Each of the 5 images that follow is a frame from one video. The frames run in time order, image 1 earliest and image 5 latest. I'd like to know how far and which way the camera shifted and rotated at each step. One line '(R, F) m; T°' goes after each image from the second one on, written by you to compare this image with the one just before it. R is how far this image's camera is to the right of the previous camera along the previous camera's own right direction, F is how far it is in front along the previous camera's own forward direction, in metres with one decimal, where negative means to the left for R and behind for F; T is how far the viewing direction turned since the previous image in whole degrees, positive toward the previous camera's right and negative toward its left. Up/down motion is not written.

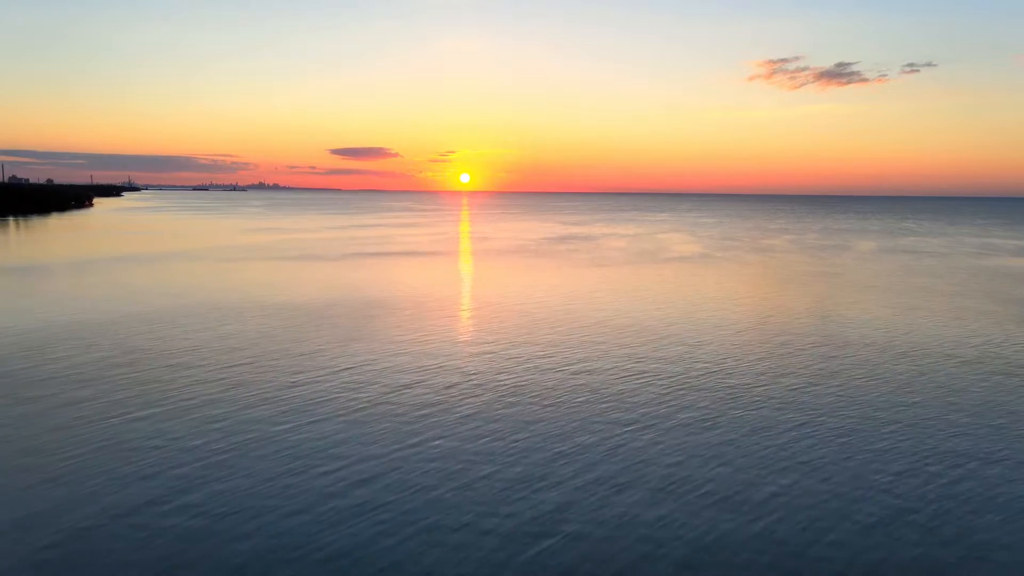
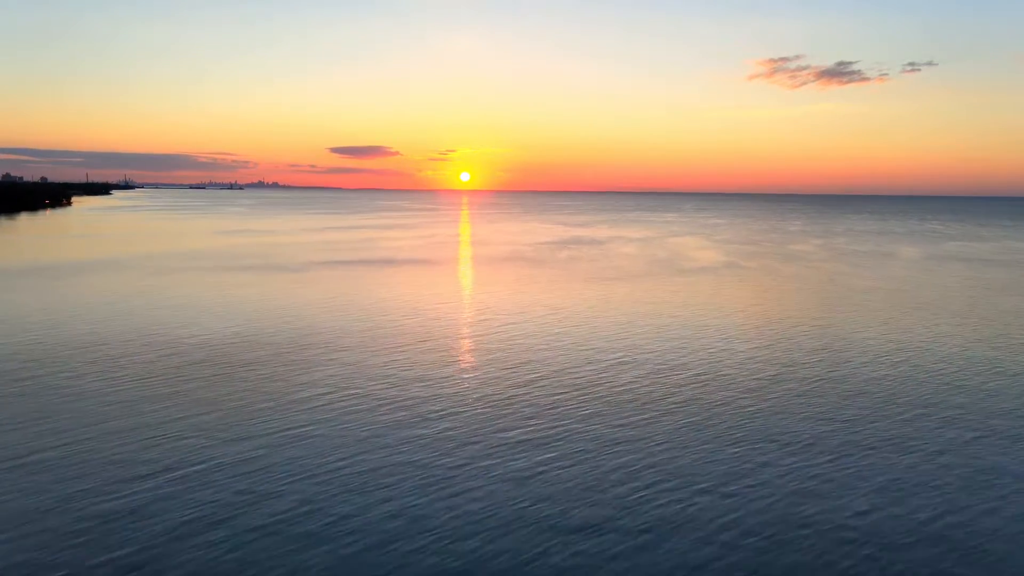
(+0.3, +6.6) m; 0°
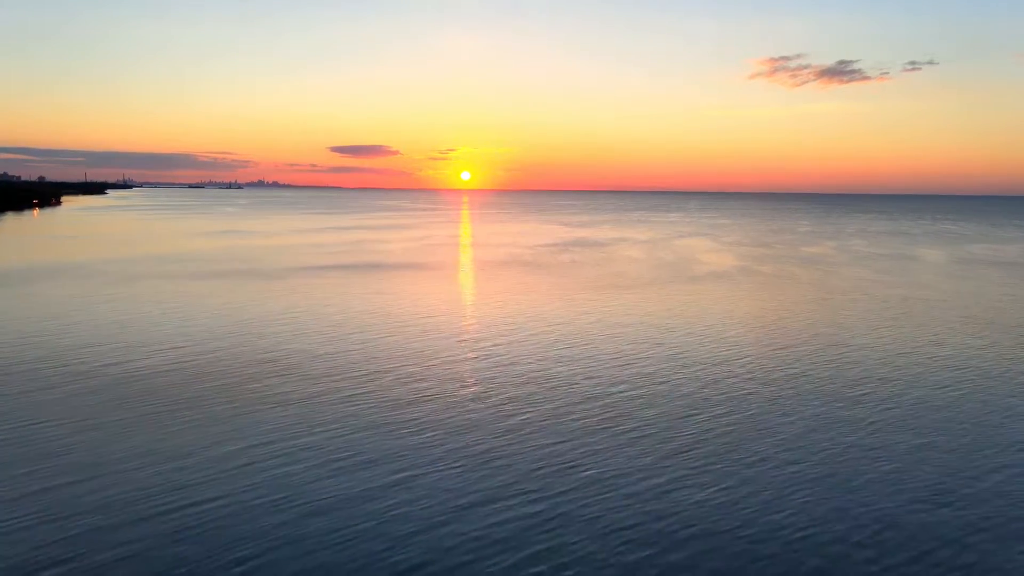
(+0.1, +3.3) m; 0°
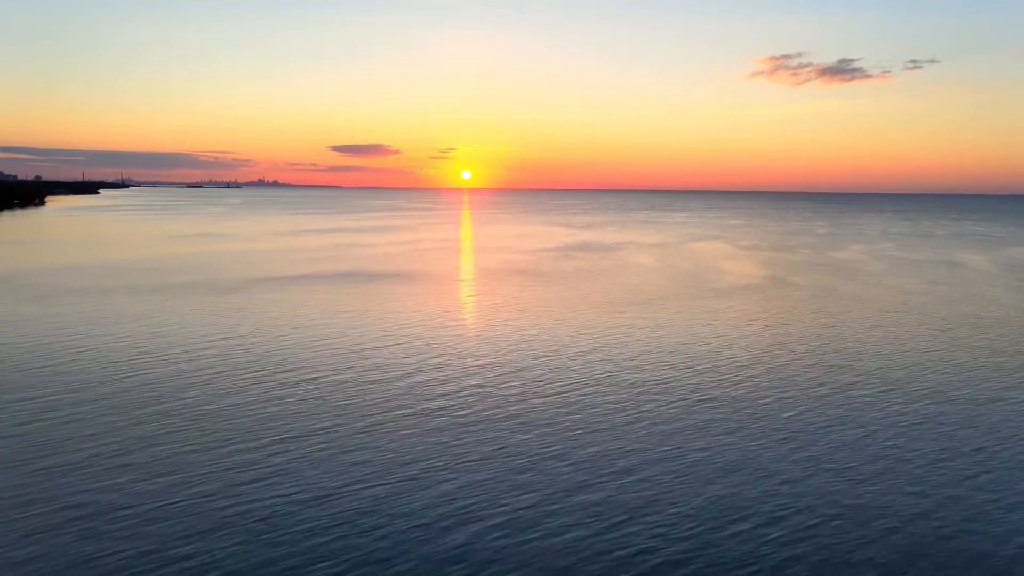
(+0.2, +4.9) m; 0°
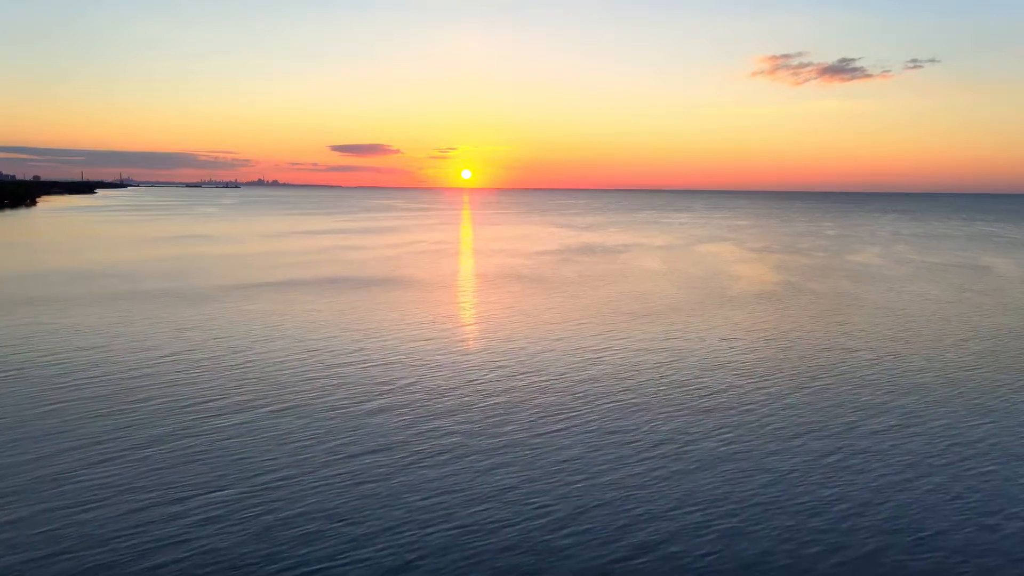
(+0.1, +2.4) m; 0°
